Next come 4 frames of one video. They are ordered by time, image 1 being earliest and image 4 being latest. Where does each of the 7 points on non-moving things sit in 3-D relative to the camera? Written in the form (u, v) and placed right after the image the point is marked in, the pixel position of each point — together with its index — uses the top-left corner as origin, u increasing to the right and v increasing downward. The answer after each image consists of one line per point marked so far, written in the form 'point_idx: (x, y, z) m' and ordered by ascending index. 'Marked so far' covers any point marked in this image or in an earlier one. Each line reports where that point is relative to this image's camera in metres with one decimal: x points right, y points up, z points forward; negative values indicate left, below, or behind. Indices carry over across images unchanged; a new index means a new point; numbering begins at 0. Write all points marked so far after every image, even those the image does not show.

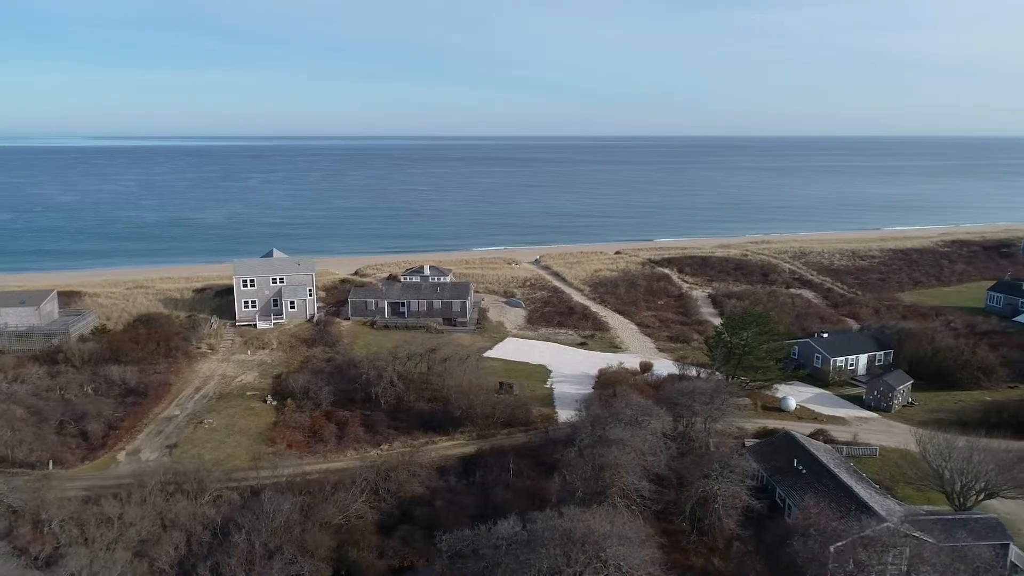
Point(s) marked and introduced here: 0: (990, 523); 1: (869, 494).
0: (+12.0, -5.9, +18.9) m
1: (+9.4, -5.4, +19.9) m
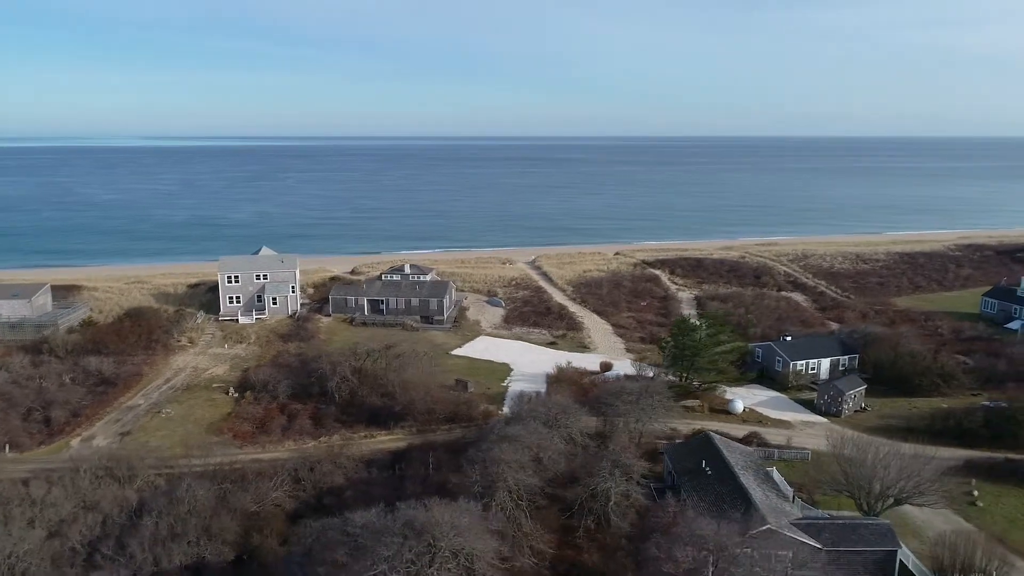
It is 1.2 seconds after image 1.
0: (+9.2, -6.0, +18.7) m
1: (+6.6, -5.5, +19.8) m
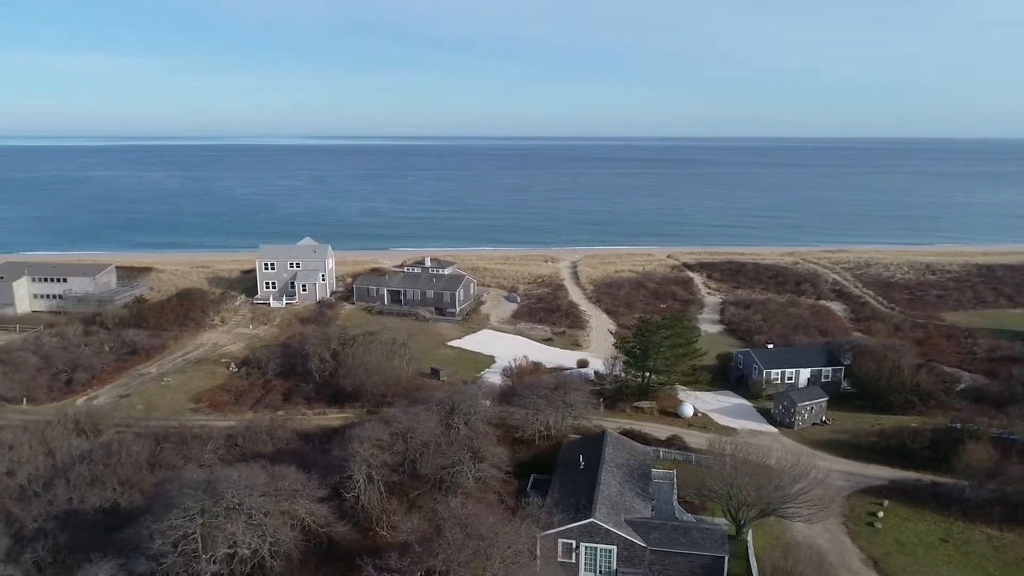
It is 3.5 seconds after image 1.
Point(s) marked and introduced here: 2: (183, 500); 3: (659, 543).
0: (+5.0, -6.1, +18.5) m
1: (+2.7, -5.4, +20.0) m
2: (-7.3, -4.7, +16.7) m
3: (+3.6, -6.2, +18.2) m
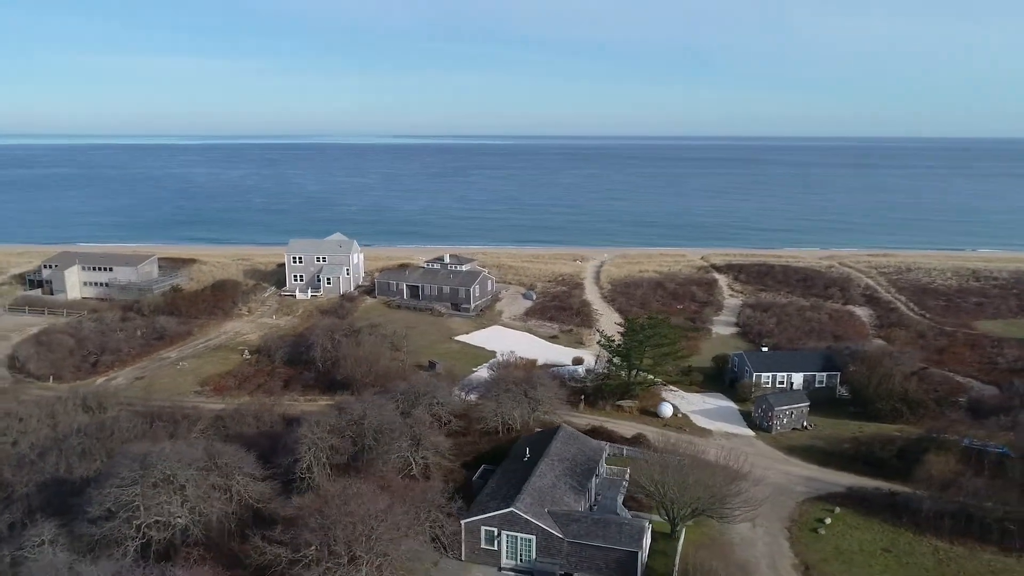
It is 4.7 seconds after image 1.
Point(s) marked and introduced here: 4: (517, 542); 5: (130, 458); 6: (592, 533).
0: (+3.1, -6.0, +18.7) m
1: (+0.9, -5.3, +20.4) m
2: (-9.4, -4.4, +18.2) m
3: (+1.6, -6.1, +18.6) m
4: (+0.1, -6.4, +18.9) m
5: (-9.6, -4.3, +19.0) m
6: (+2.0, -6.1, +18.6) m
